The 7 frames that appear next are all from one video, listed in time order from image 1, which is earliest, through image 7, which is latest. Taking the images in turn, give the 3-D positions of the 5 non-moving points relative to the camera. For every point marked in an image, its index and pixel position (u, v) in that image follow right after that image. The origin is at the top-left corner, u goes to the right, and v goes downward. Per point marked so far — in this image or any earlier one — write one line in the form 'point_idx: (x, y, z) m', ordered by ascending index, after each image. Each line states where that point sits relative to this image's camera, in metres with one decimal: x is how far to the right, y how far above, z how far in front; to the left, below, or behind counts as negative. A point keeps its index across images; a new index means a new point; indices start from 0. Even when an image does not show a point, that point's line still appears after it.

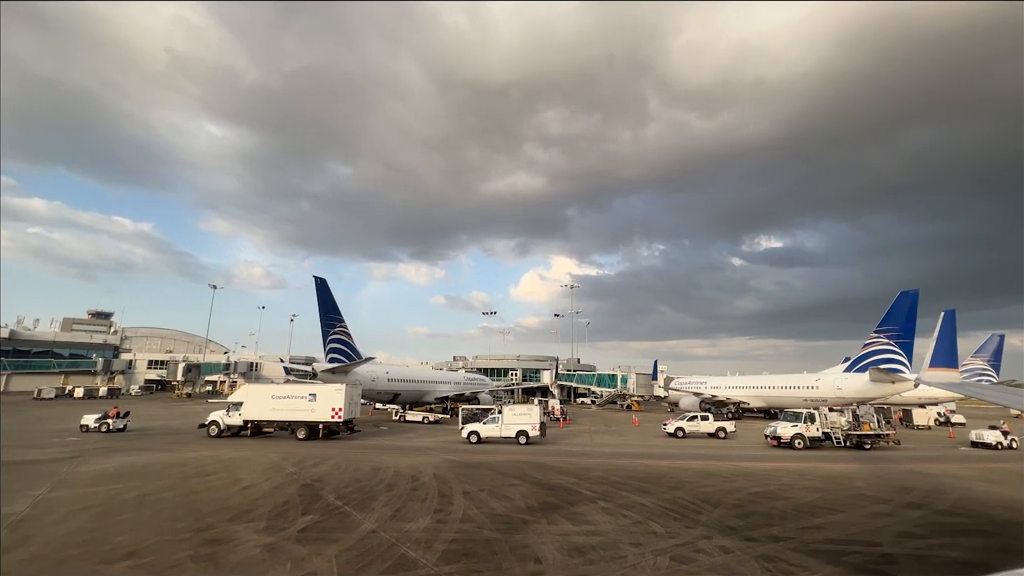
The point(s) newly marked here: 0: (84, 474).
0: (-13.2, -5.7, +14.6) m
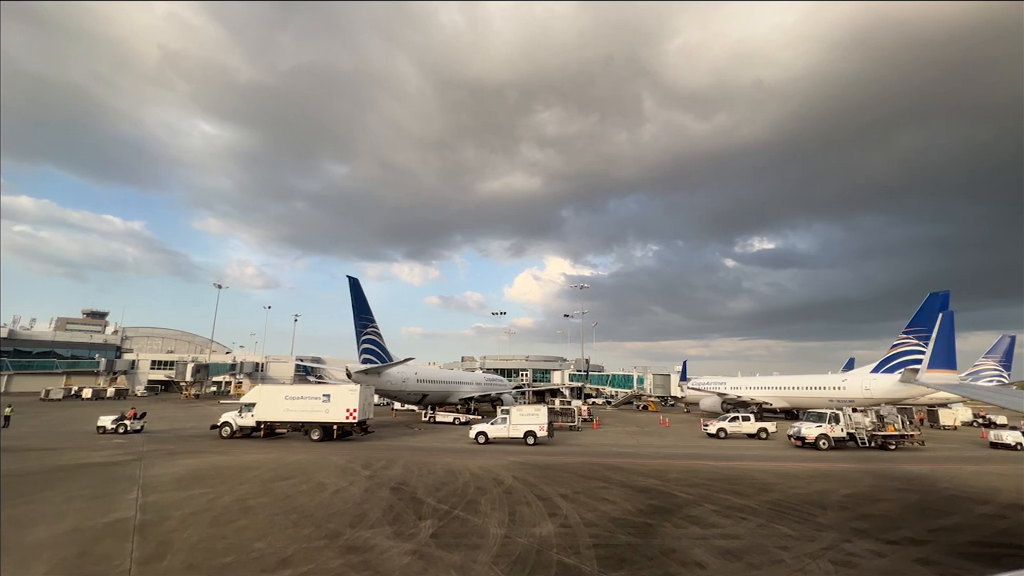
0: (-10.6, -5.7, +14.3) m
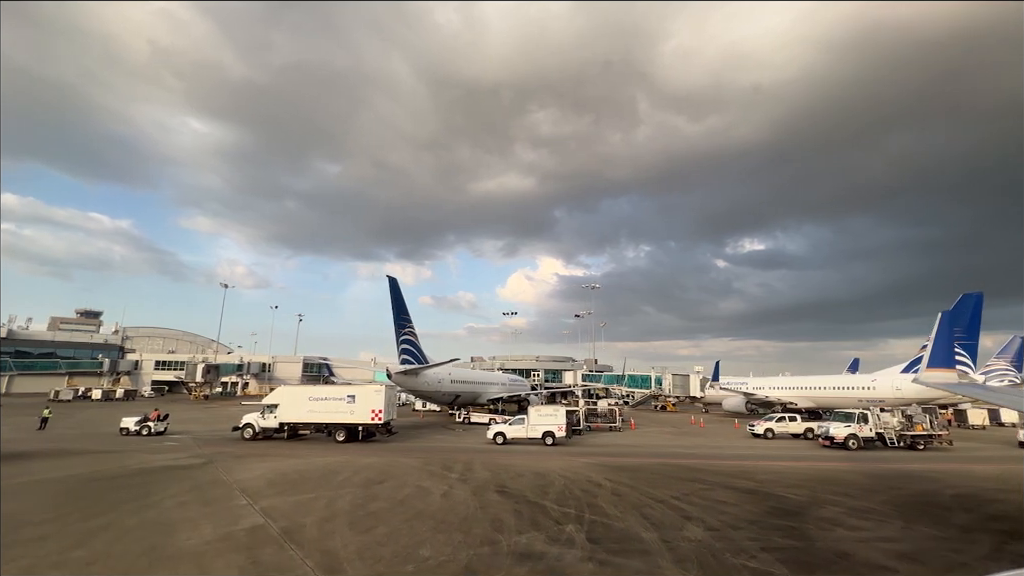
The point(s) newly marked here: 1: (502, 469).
0: (-7.7, -5.7, +13.9) m
1: (-0.3, -6.3, +16.8) m
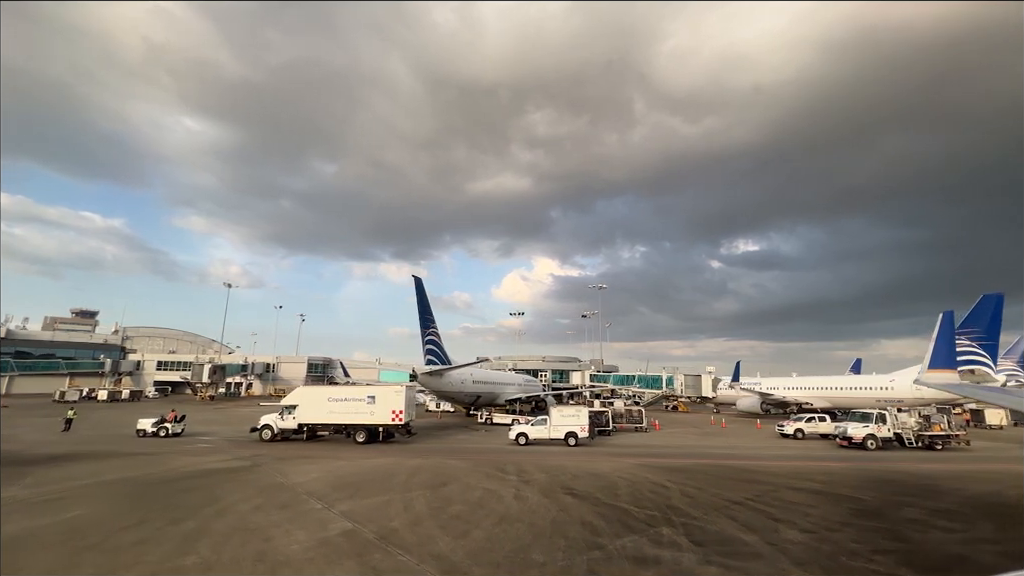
0: (-5.7, -5.7, +13.7) m
1: (+1.5, -6.3, +16.6) m
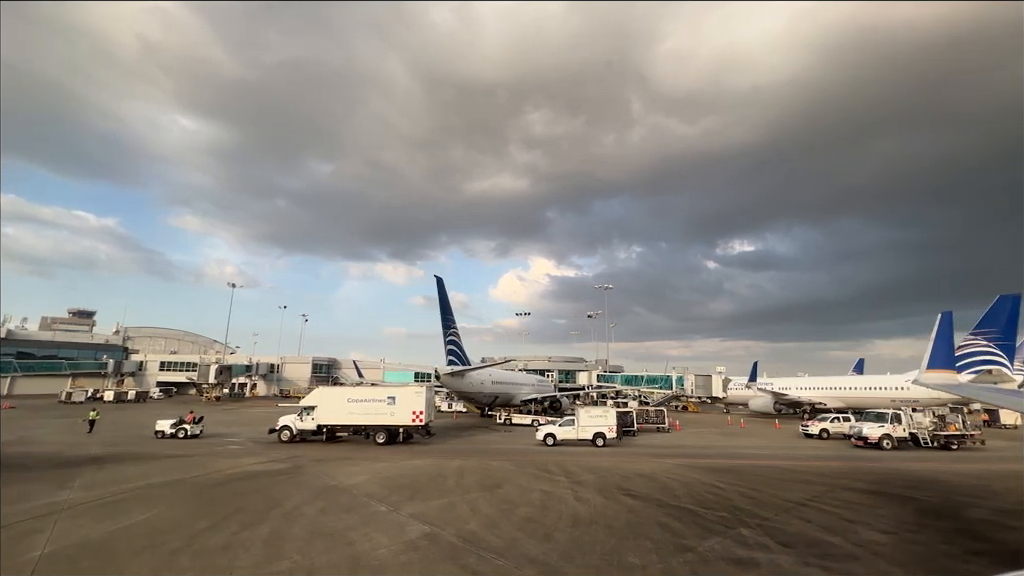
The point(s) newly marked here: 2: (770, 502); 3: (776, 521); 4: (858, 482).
0: (-4.2, -5.7, +13.6) m
1: (+3.1, -6.3, +16.6) m
2: (+6.6, -5.5, +12.3) m
3: (+5.9, -5.2, +10.7) m
4: (+10.9, -6.1, +15.1) m
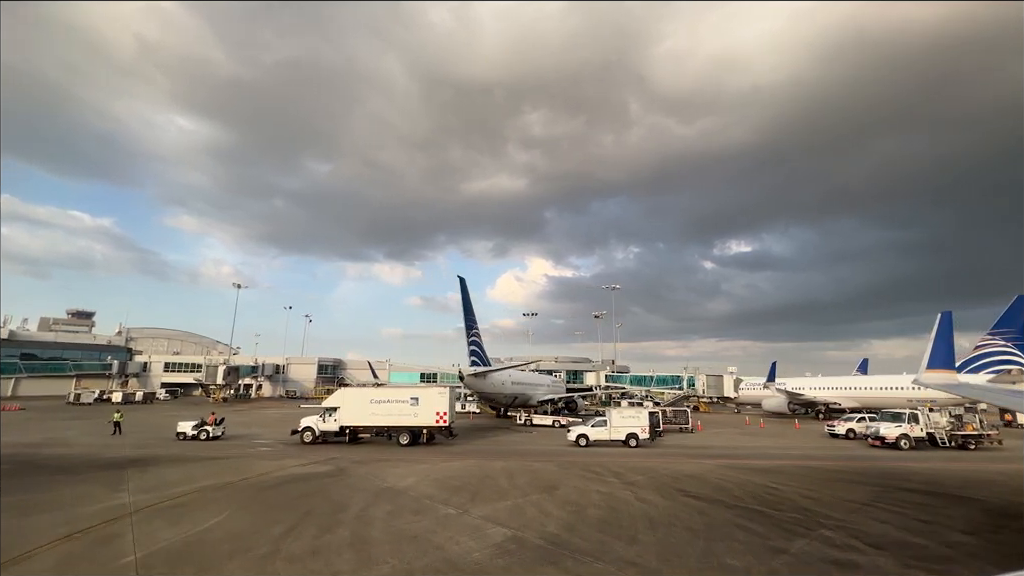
0: (-2.5, -5.7, +13.5) m
1: (+4.7, -6.3, +16.5) m
2: (+8.3, -5.5, +12.3) m
3: (+7.6, -5.2, +10.6) m
4: (+12.6, -6.1, +15.1) m
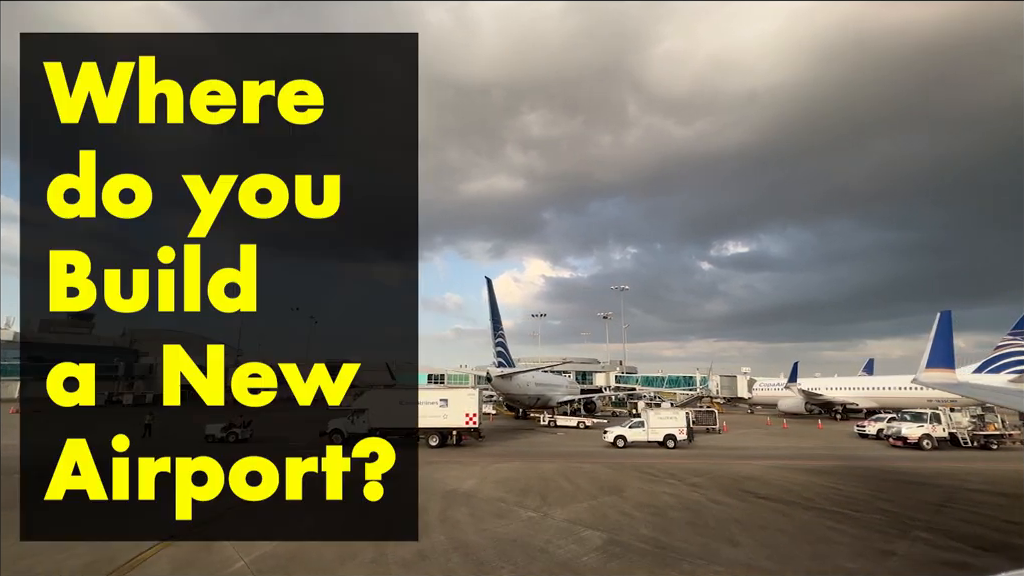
0: (-0.6, -5.7, +13.3) m
1: (+6.6, -6.3, +16.4) m
2: (+10.2, -5.6, +12.2) m
3: (+9.5, -5.2, +10.6) m
4: (+14.4, -6.1, +15.0) m
